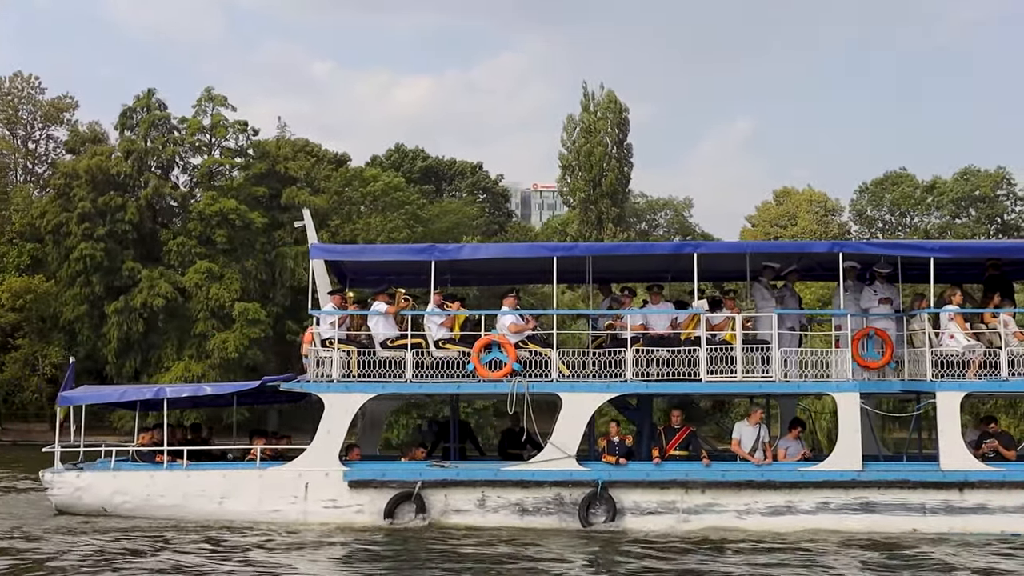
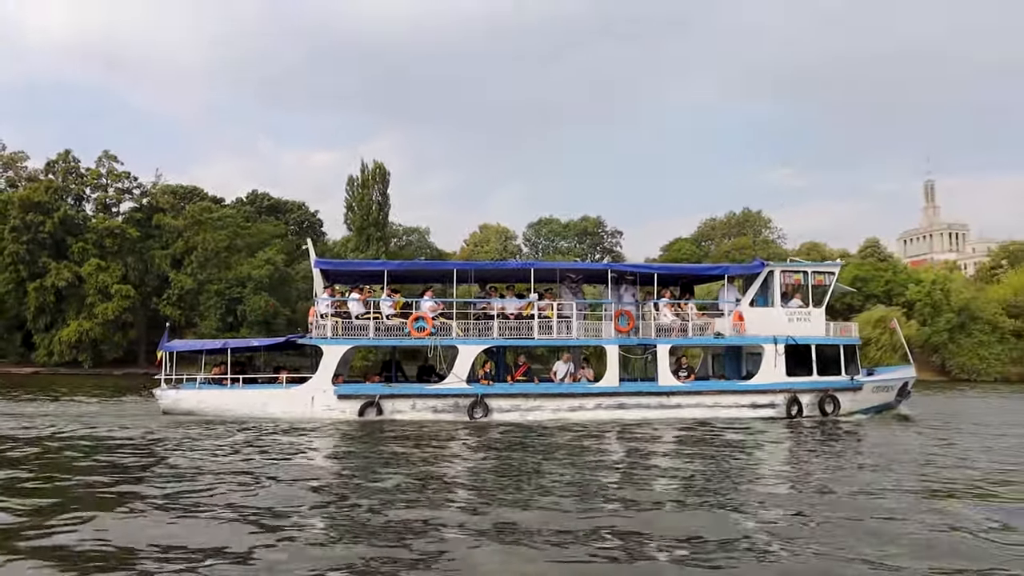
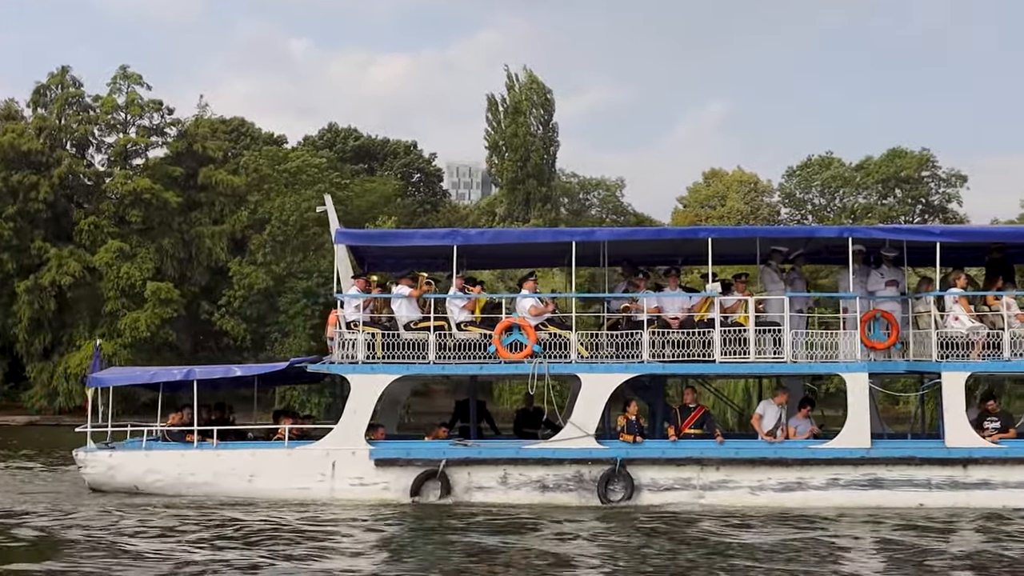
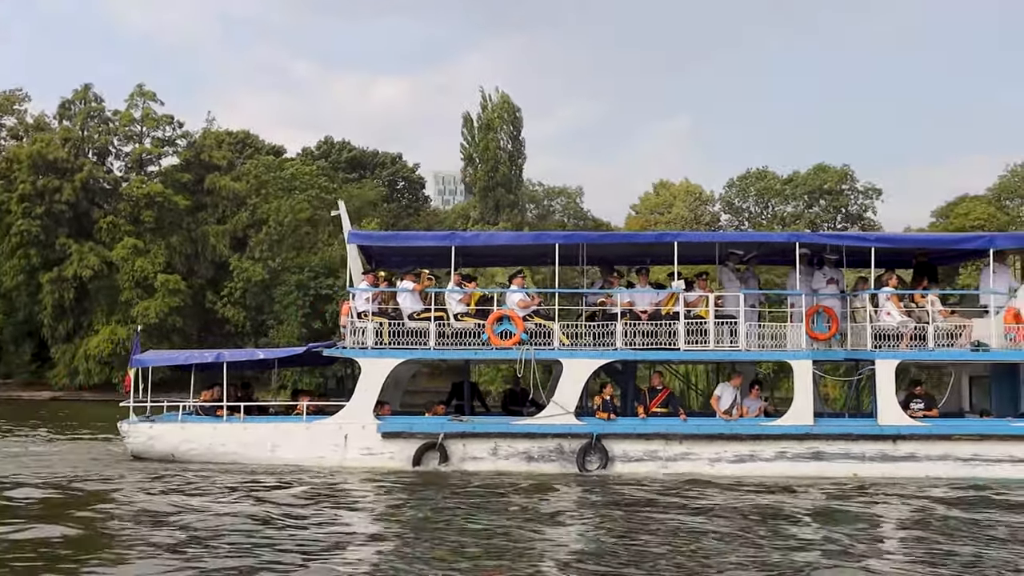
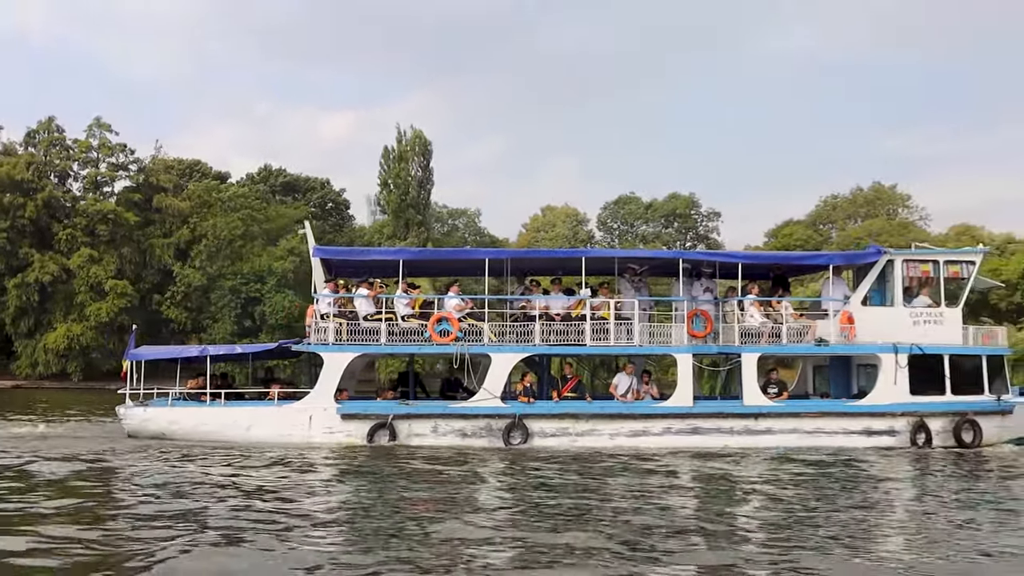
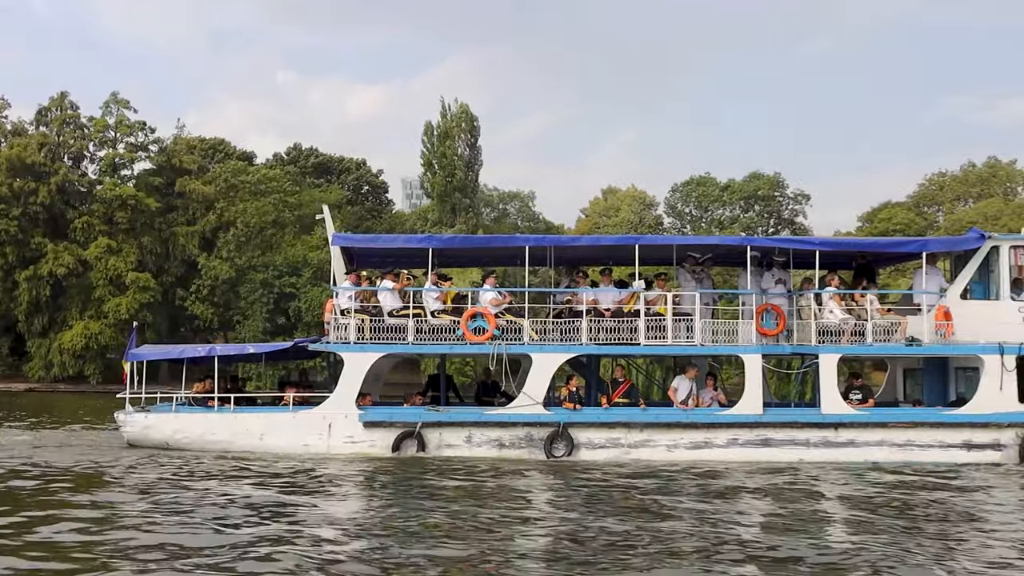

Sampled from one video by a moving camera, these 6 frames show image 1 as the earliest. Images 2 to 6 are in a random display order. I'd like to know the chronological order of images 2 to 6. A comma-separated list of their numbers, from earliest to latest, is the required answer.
3, 4, 6, 5, 2
